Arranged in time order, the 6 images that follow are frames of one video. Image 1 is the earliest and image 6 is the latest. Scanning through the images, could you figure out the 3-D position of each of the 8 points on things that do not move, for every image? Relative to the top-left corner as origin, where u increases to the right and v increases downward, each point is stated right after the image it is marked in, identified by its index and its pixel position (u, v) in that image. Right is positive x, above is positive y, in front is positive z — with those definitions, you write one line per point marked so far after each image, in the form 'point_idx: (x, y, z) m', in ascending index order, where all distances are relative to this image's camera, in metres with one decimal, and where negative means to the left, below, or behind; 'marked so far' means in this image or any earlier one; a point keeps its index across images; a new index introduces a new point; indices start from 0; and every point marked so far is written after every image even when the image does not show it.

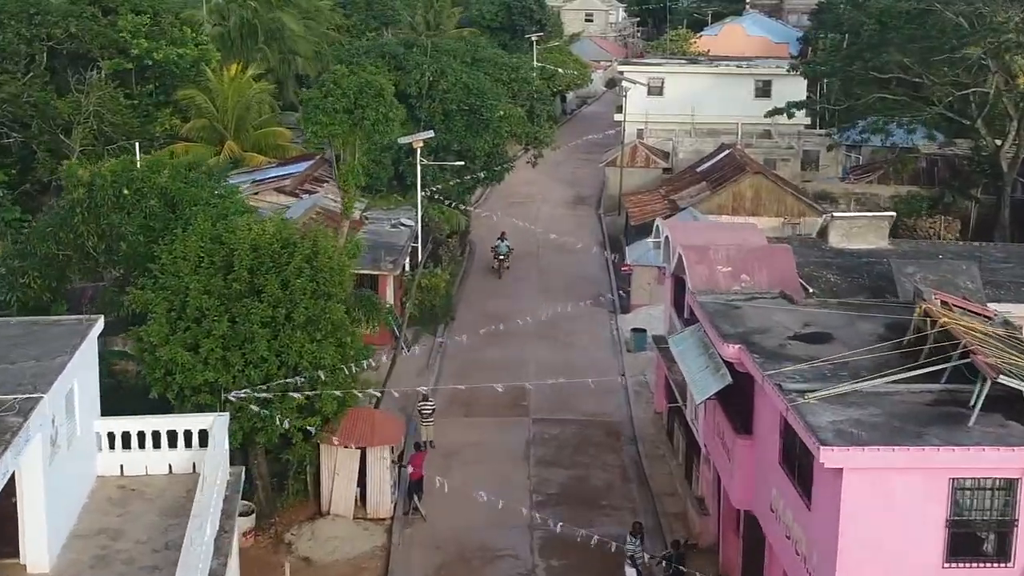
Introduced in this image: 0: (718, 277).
0: (+2.4, +0.1, +16.4) m
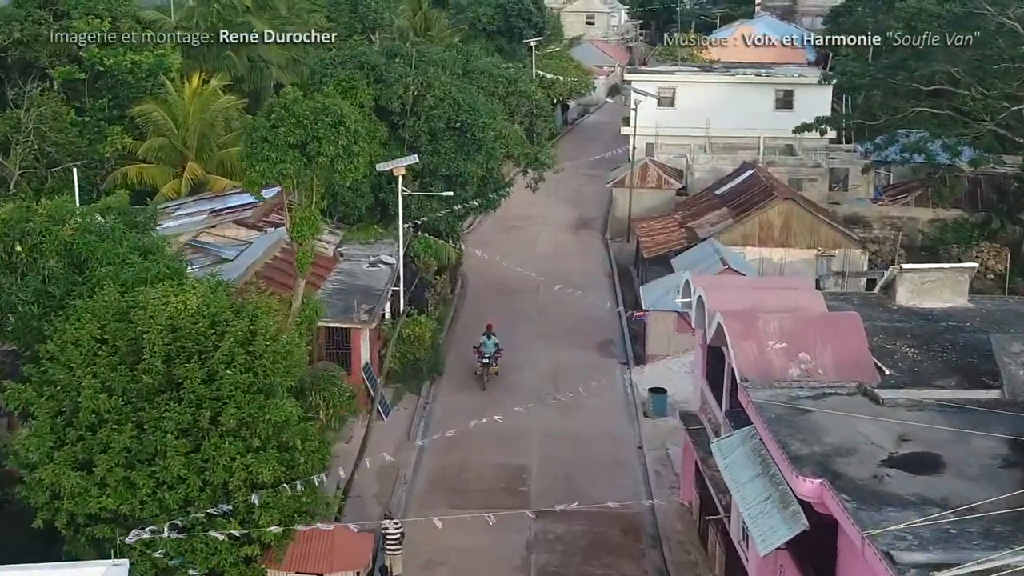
0: (+2.4, -0.6, +12.9) m
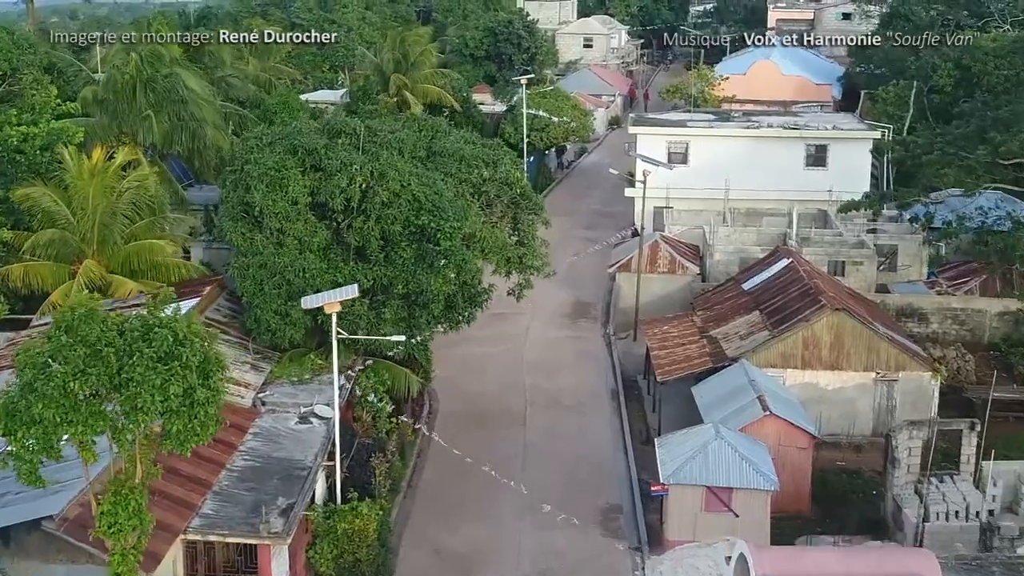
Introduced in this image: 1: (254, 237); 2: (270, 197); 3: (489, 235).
0: (+2.1, -2.6, +7.5) m
1: (-3.4, +0.7, +18.3) m
2: (-3.1, +1.2, +18.2) m
3: (-0.3, +0.7, +19.2) m
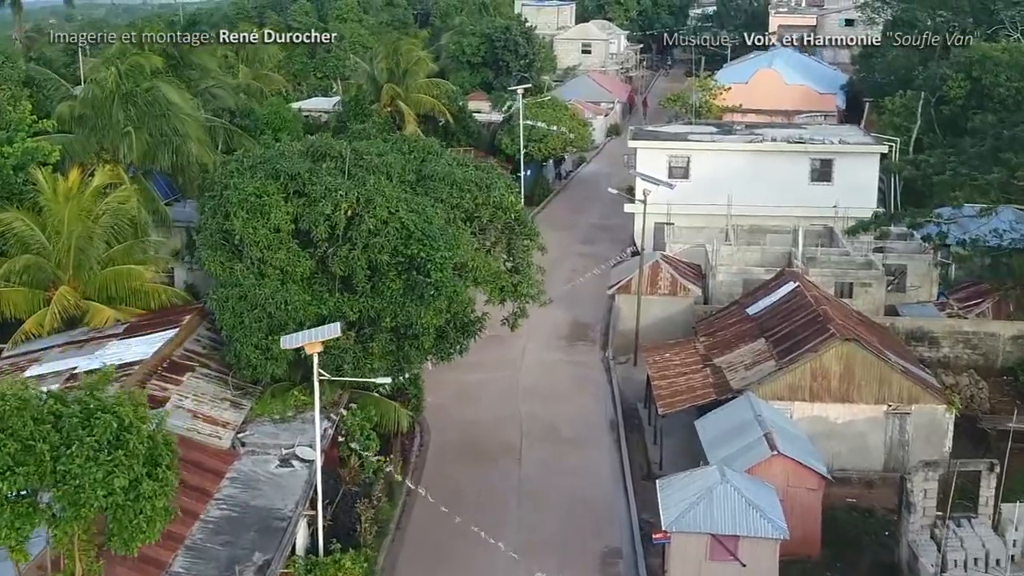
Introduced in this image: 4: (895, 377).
0: (+2.0, -3.0, +6.6) m
1: (-3.5, +0.3, +17.3) m
2: (-3.2, +0.8, +17.2) m
3: (-0.4, +0.3, +18.3) m
4: (+5.4, -1.2, +19.6) m
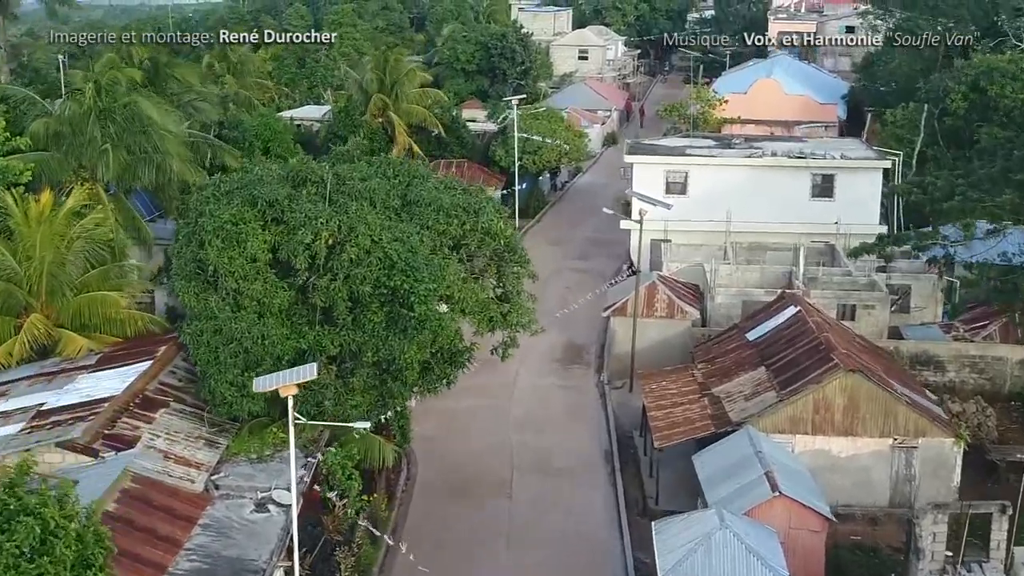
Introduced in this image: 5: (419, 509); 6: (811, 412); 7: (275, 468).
0: (+1.9, -3.3, +5.7) m
1: (-3.6, -0.1, +16.5) m
2: (-3.3, +0.4, +16.4) m
3: (-0.5, -0.1, +17.5) m
4: (+5.2, -1.6, +18.8) m
5: (-1.3, -3.0, +19.0) m
6: (+4.0, -1.7, +18.9) m
7: (-2.7, -2.1, +16.2) m
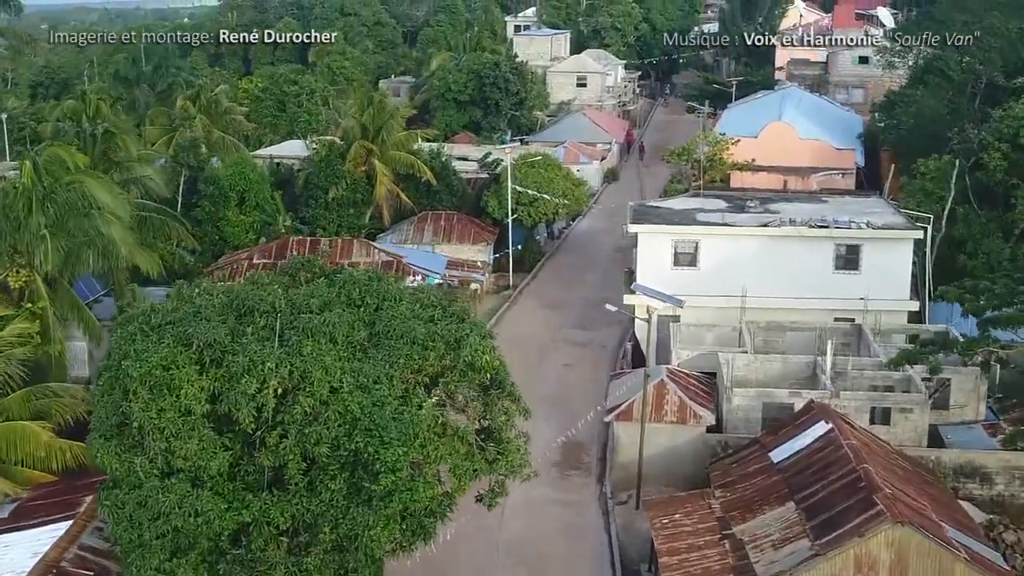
0: (+1.8, -4.9, +2.9) m
1: (-3.7, -1.7, +13.7) m
2: (-3.5, -1.2, +13.6) m
3: (-0.7, -1.6, +14.7) m
4: (+5.1, -3.2, +16.0) m
5: (-1.4, -4.6, +16.1) m
6: (+3.9, -3.2, +16.1) m
7: (-2.9, -3.6, +13.3) m
